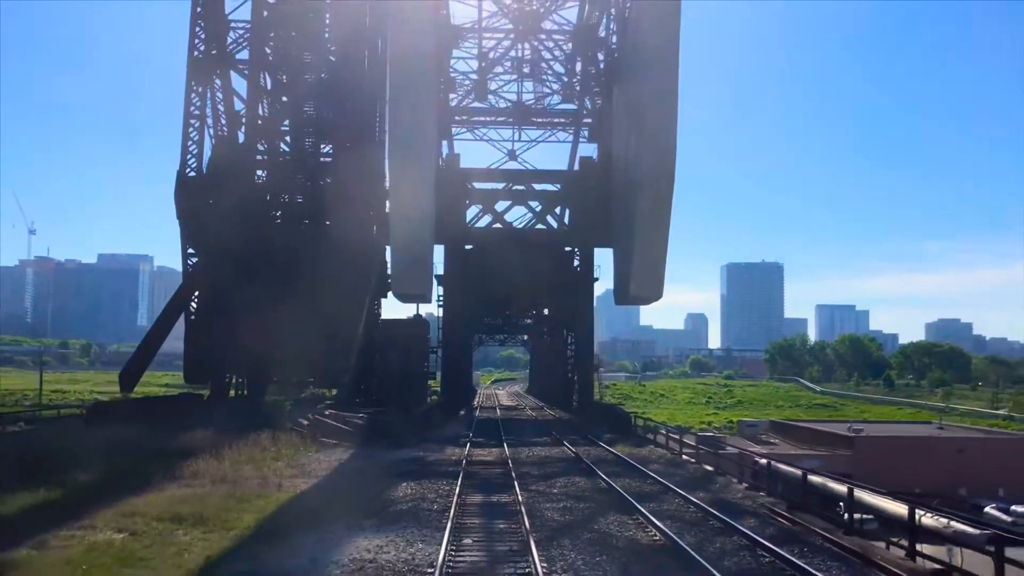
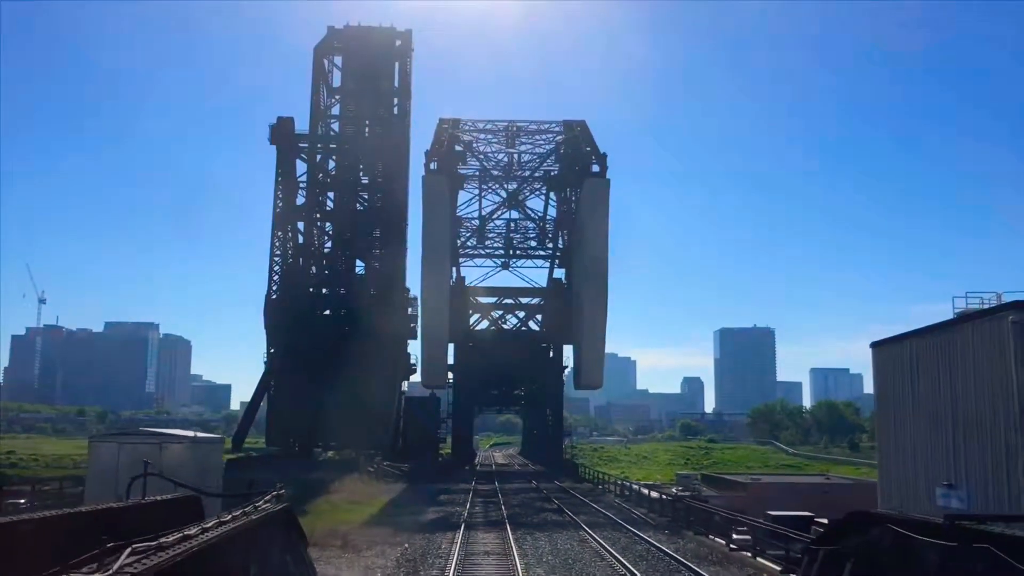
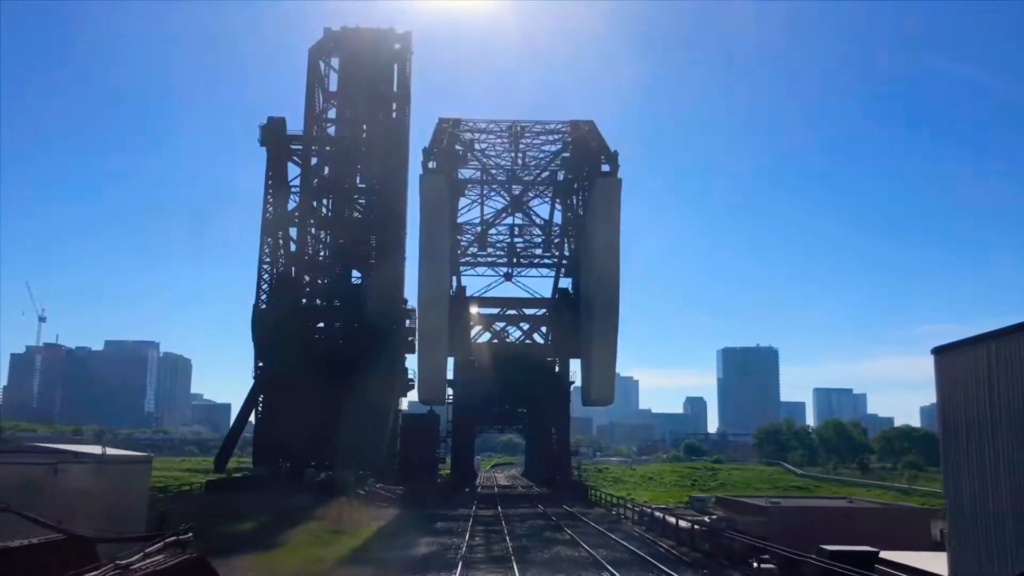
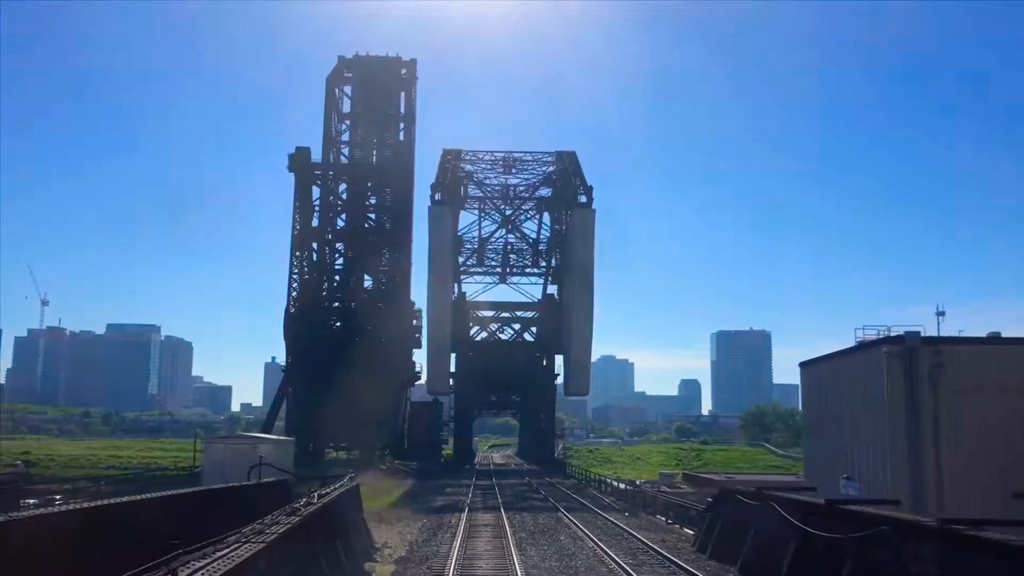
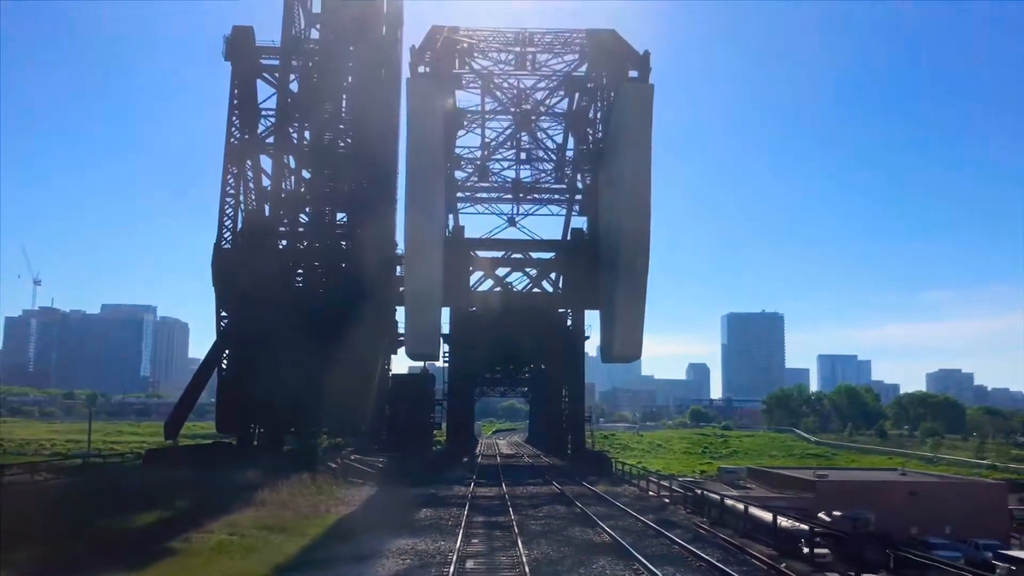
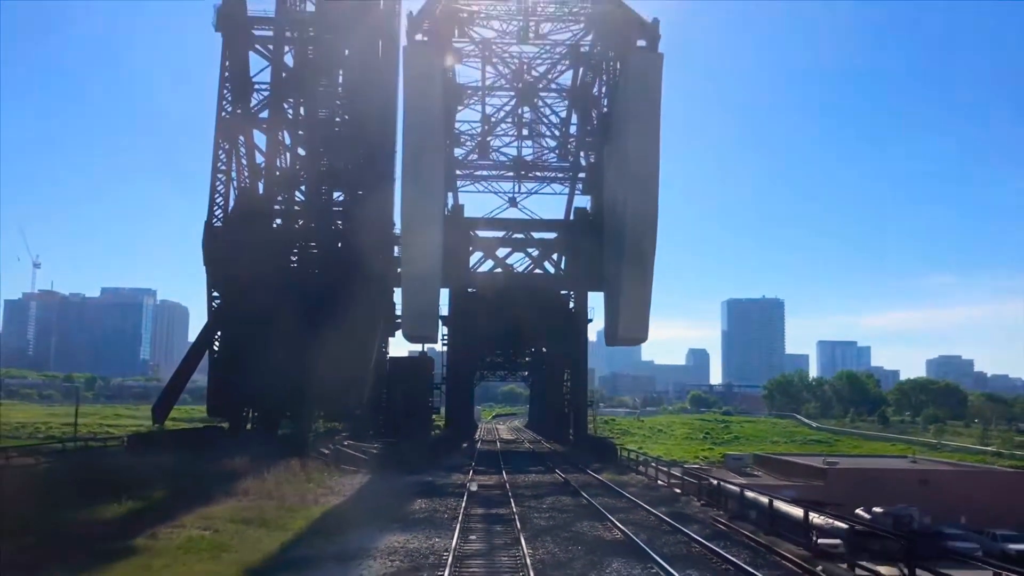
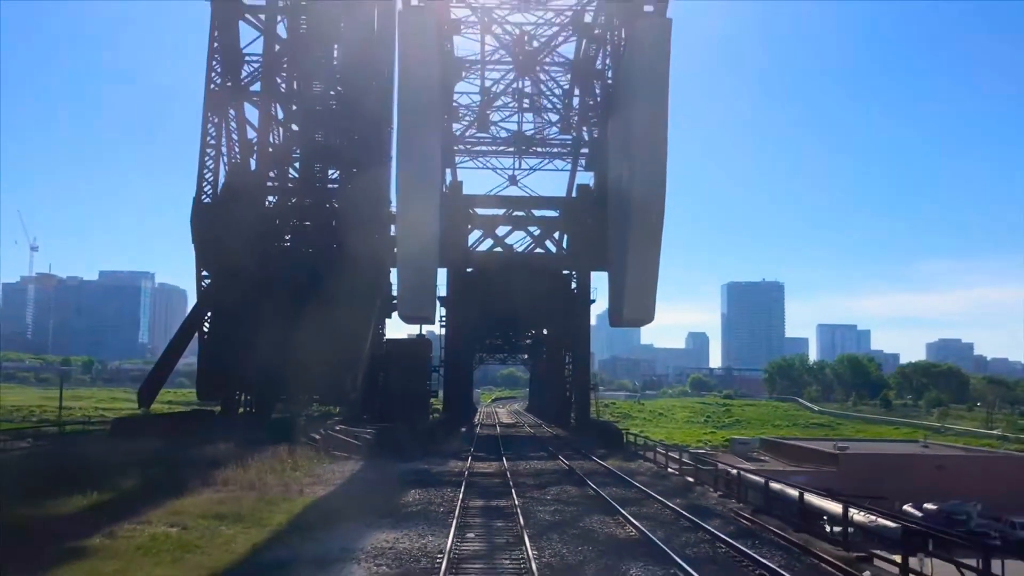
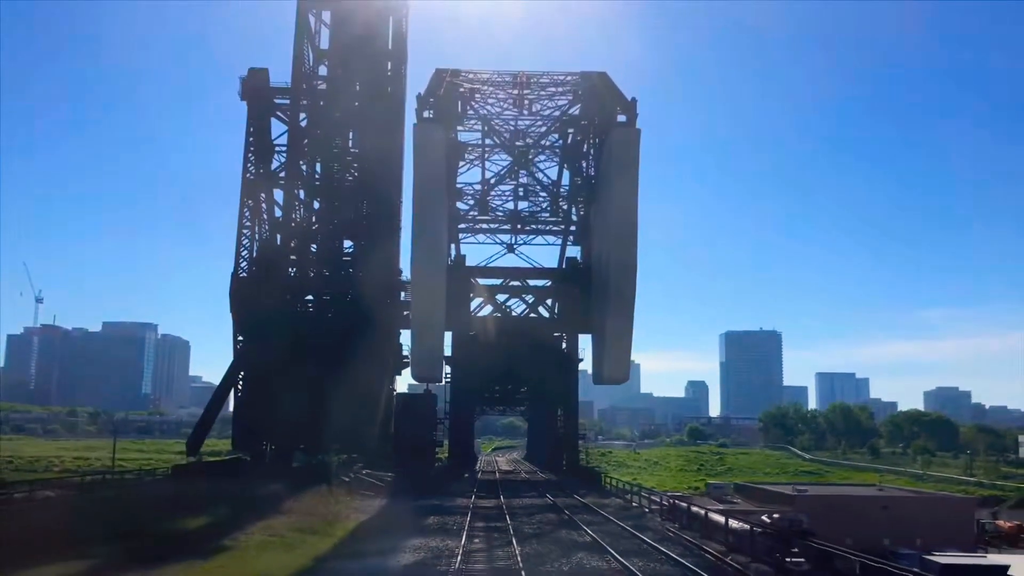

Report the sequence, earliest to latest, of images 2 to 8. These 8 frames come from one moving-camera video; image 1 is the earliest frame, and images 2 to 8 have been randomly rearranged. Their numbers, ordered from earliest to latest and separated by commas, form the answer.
7, 6, 5, 8, 3, 2, 4
